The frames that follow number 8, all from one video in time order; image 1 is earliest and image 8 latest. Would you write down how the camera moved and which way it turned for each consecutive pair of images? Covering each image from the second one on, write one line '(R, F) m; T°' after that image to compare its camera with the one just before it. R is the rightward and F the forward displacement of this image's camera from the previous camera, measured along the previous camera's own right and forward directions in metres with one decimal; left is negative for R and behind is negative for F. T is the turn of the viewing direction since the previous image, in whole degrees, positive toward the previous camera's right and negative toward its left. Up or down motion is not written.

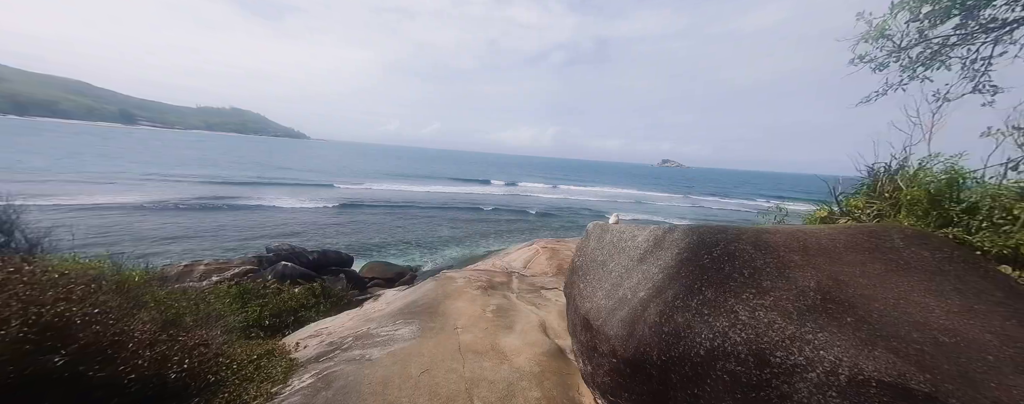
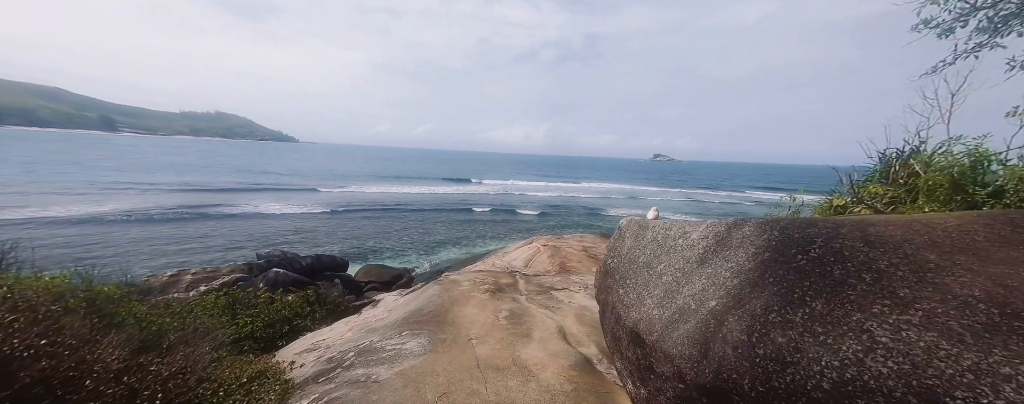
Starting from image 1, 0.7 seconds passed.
(-0.2, +0.4) m; +1°
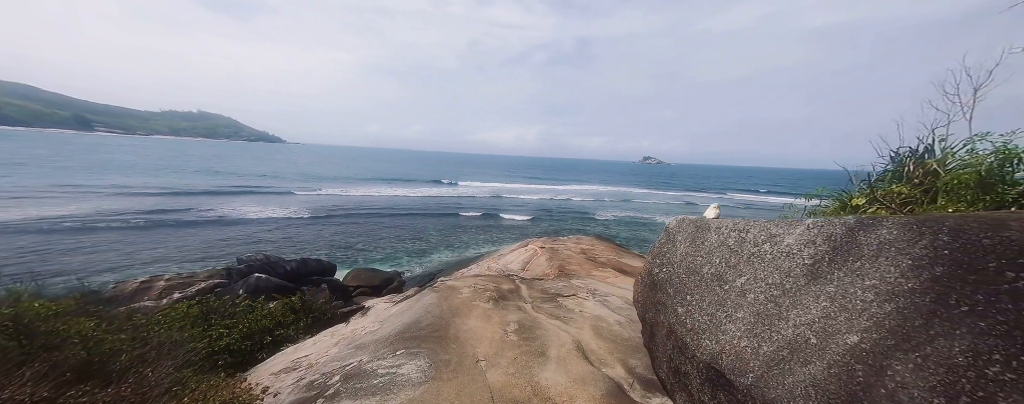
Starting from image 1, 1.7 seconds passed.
(-0.2, +0.5) m; +1°
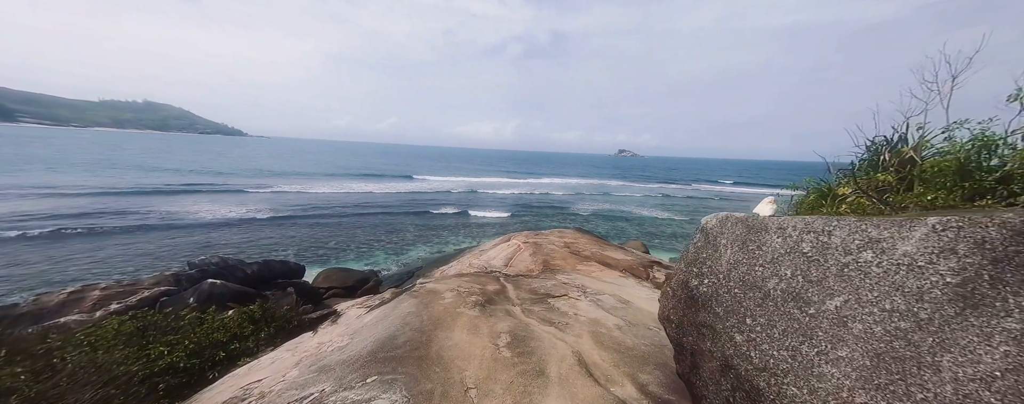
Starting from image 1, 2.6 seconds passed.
(-0.1, +0.5) m; +4°
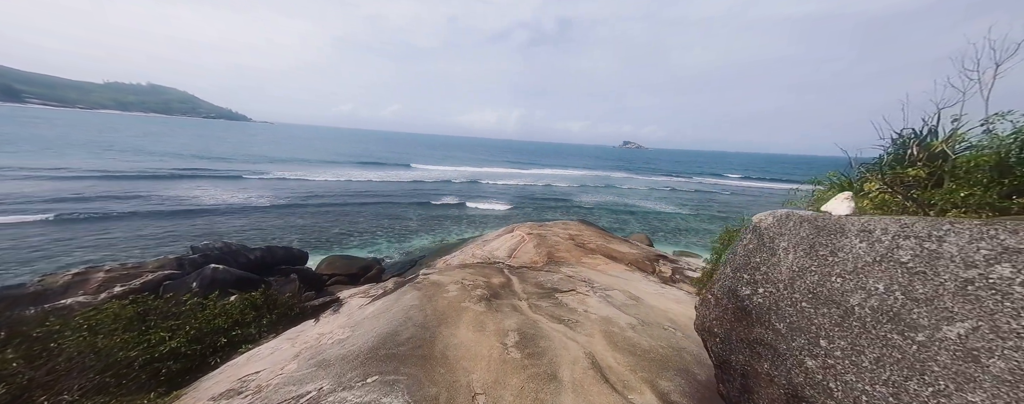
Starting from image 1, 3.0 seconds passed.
(-0.1, +0.3) m; -1°
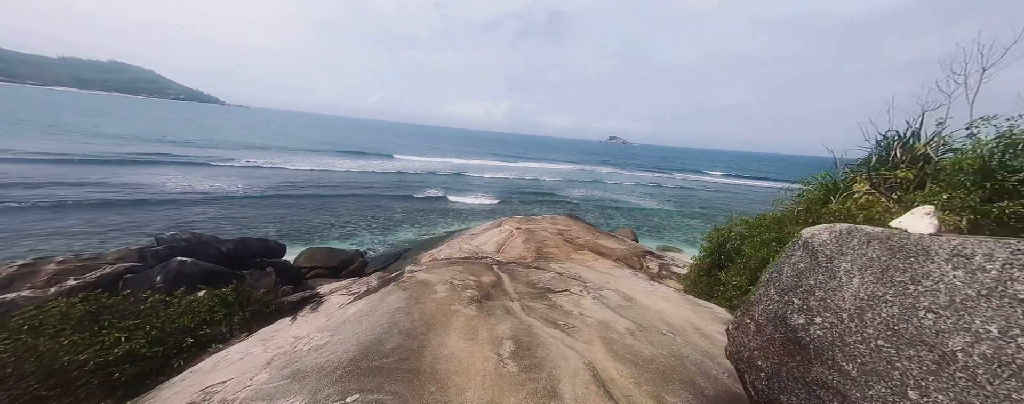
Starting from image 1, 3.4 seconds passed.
(-0.1, +0.3) m; +2°
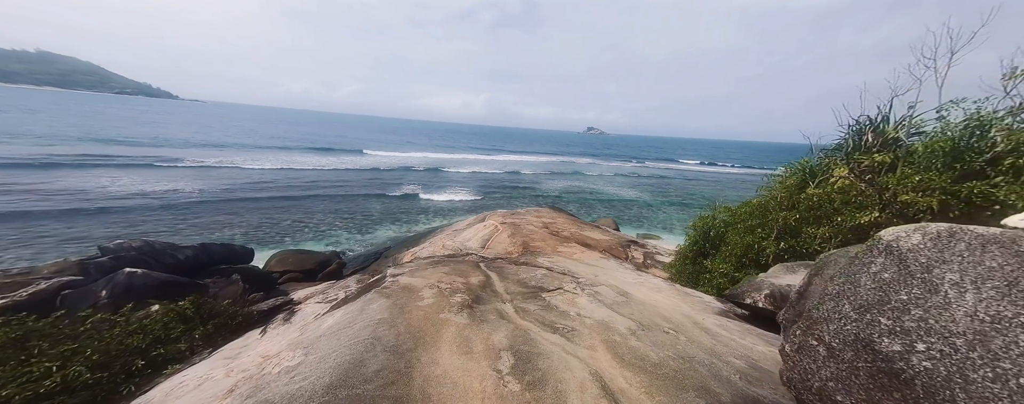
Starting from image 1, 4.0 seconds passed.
(-0.1, +0.3) m; +3°
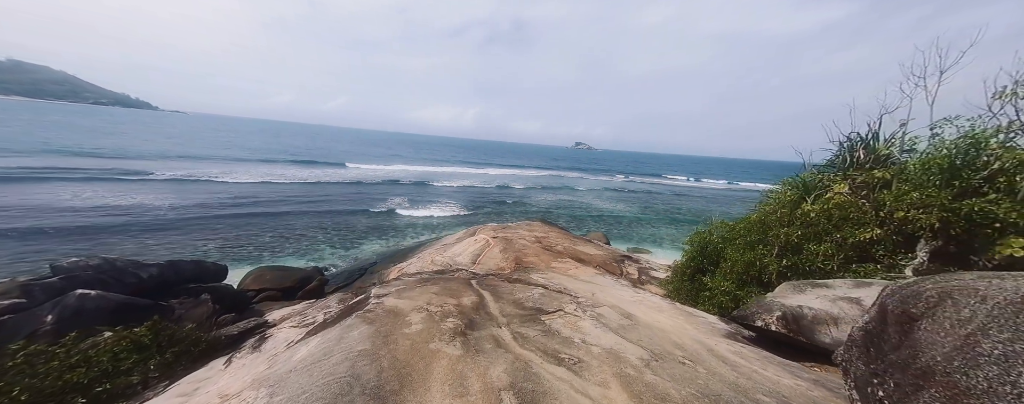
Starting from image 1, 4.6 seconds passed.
(-0.1, +0.4) m; +2°
